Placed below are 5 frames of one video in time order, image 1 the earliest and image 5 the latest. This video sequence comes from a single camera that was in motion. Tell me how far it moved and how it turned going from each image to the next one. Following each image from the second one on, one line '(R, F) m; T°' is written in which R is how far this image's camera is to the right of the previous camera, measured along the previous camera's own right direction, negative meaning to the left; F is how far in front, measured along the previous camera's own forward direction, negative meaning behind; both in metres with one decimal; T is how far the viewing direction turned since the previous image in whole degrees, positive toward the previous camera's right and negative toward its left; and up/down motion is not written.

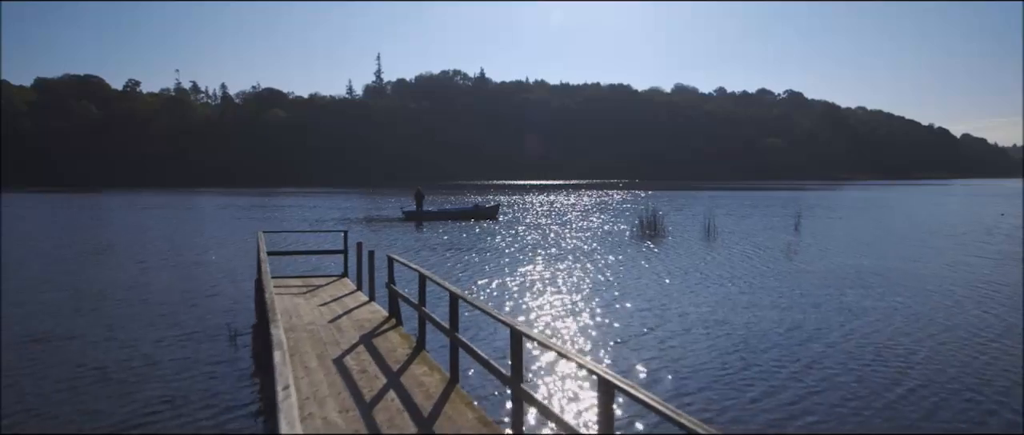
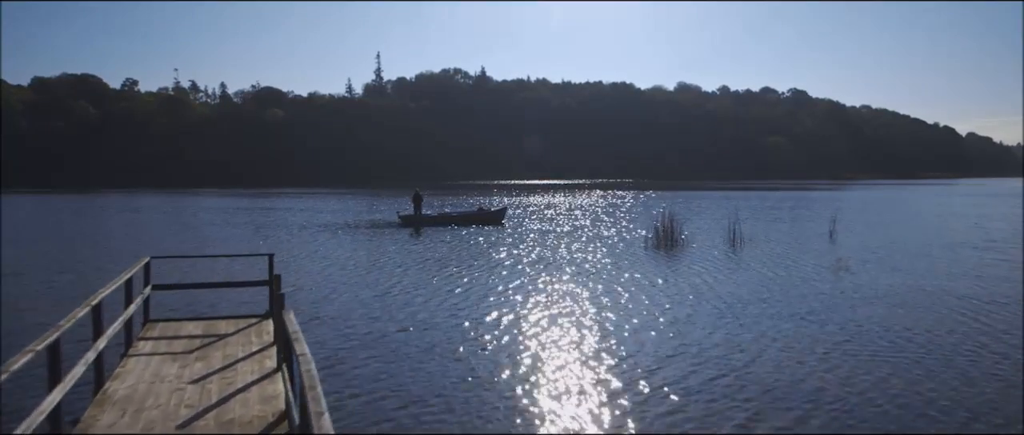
(+0.1, +2.2) m; 0°
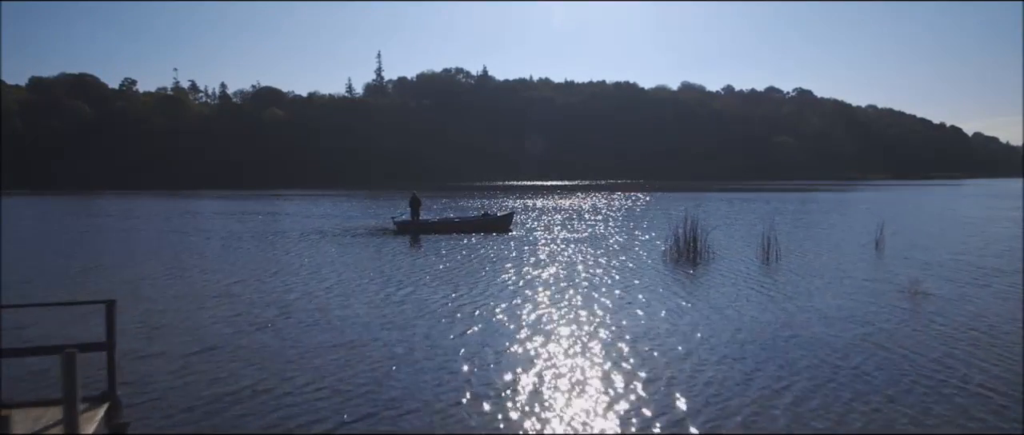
(-0.1, +2.2) m; 0°
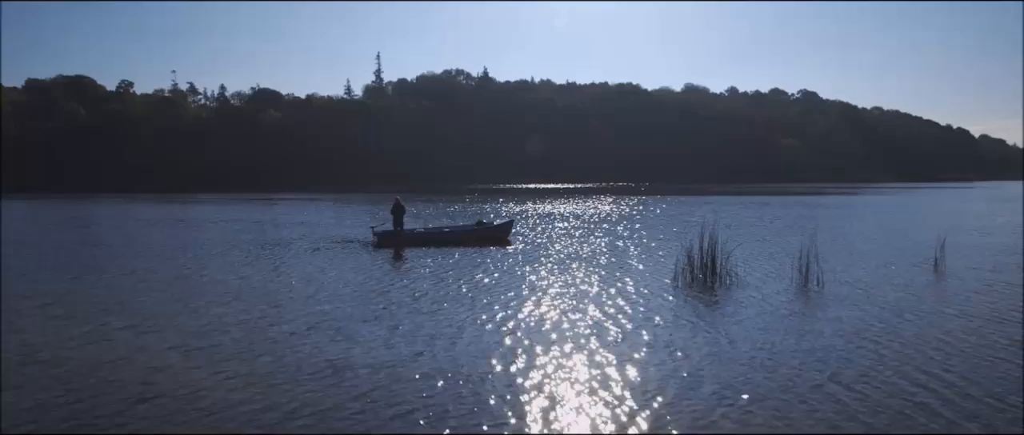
(+0.2, +2.6) m; 0°
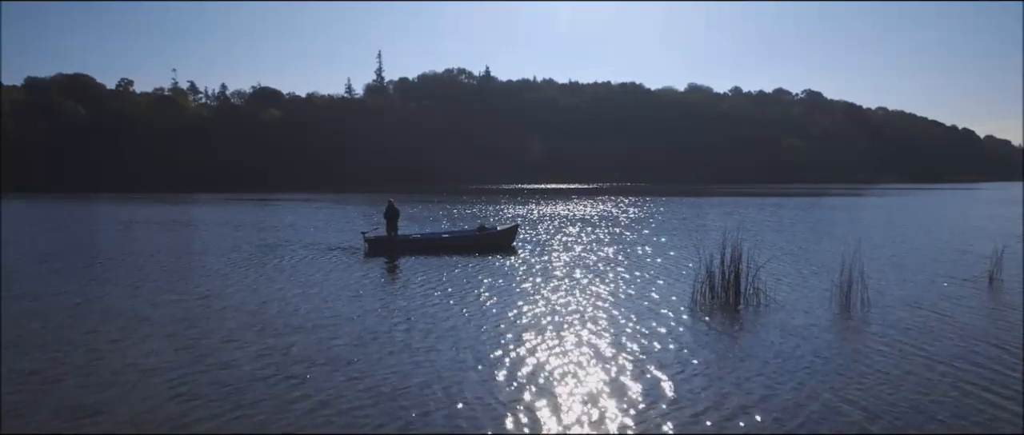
(0.0, +1.4) m; 0°
